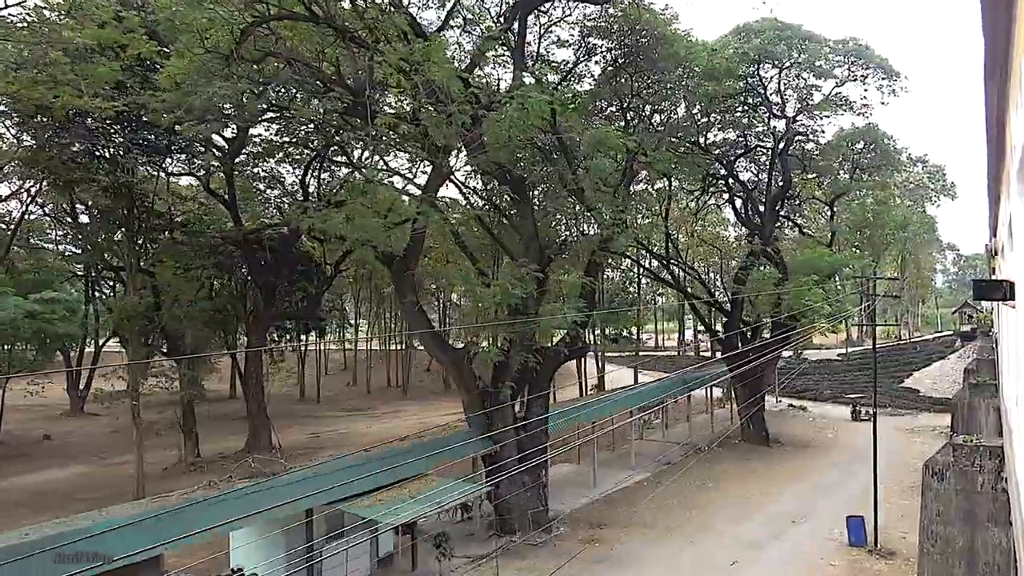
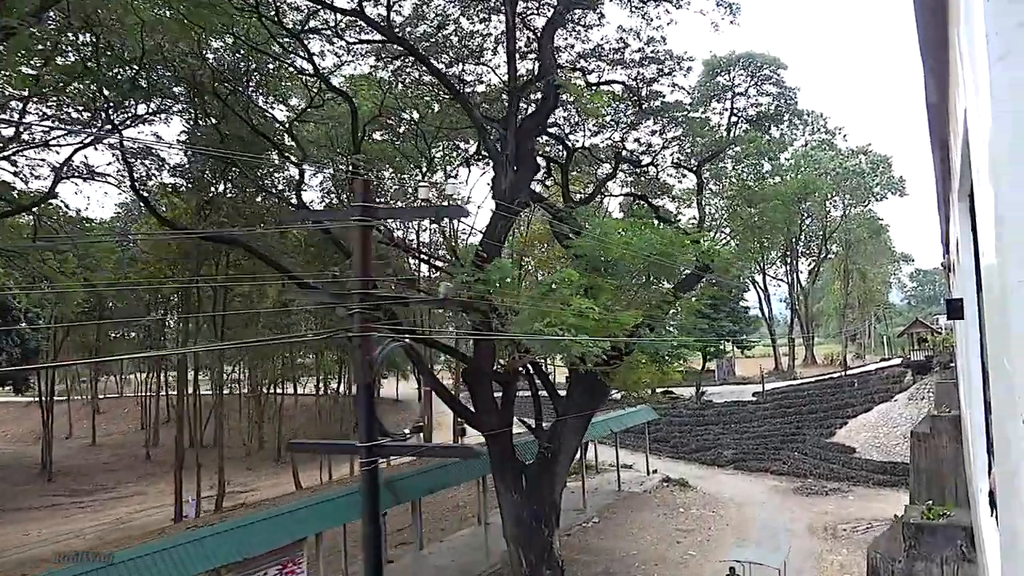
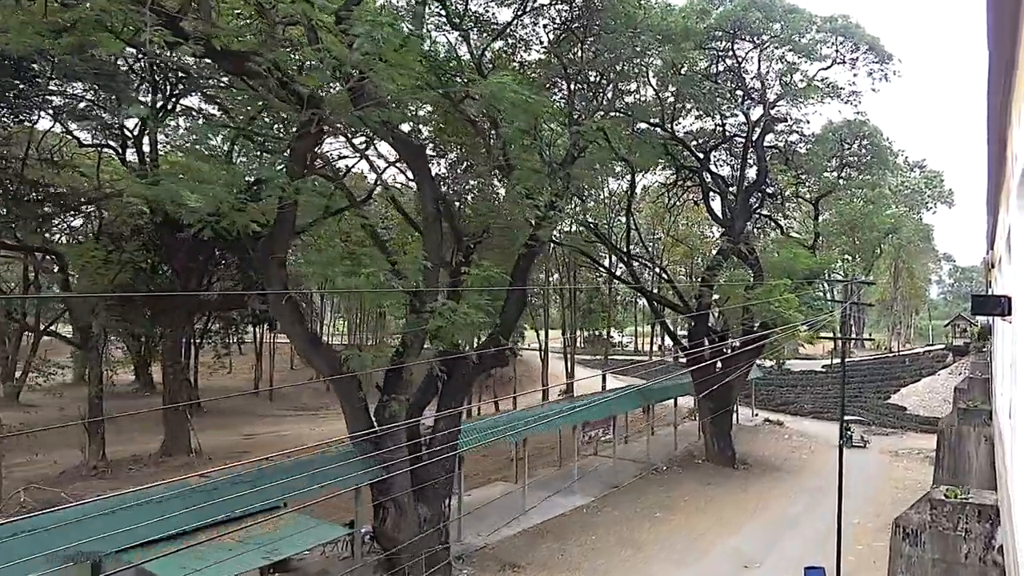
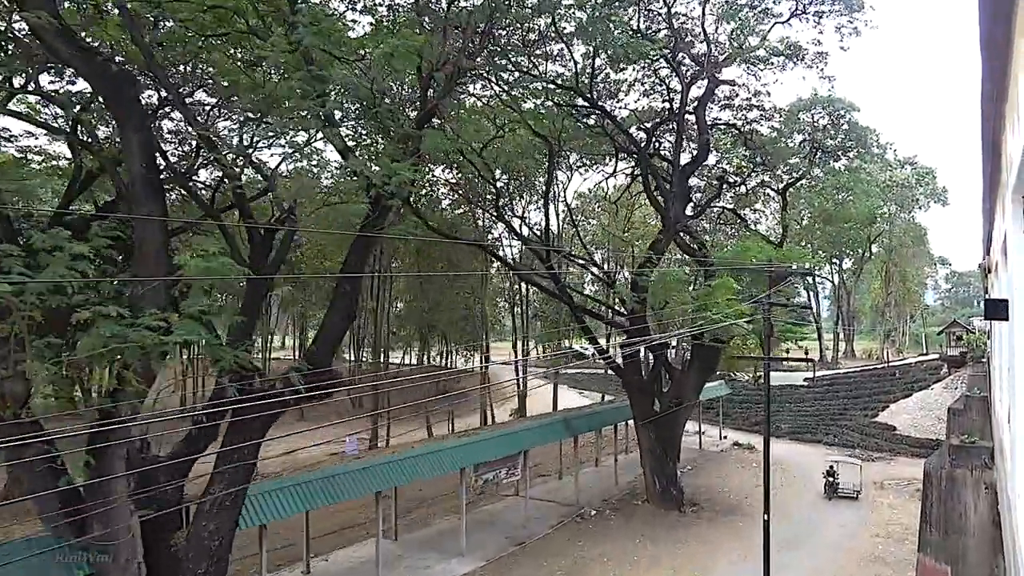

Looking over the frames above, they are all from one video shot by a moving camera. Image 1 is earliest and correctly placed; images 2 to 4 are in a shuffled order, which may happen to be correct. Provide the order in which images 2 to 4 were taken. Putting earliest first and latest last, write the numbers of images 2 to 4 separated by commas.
3, 4, 2
